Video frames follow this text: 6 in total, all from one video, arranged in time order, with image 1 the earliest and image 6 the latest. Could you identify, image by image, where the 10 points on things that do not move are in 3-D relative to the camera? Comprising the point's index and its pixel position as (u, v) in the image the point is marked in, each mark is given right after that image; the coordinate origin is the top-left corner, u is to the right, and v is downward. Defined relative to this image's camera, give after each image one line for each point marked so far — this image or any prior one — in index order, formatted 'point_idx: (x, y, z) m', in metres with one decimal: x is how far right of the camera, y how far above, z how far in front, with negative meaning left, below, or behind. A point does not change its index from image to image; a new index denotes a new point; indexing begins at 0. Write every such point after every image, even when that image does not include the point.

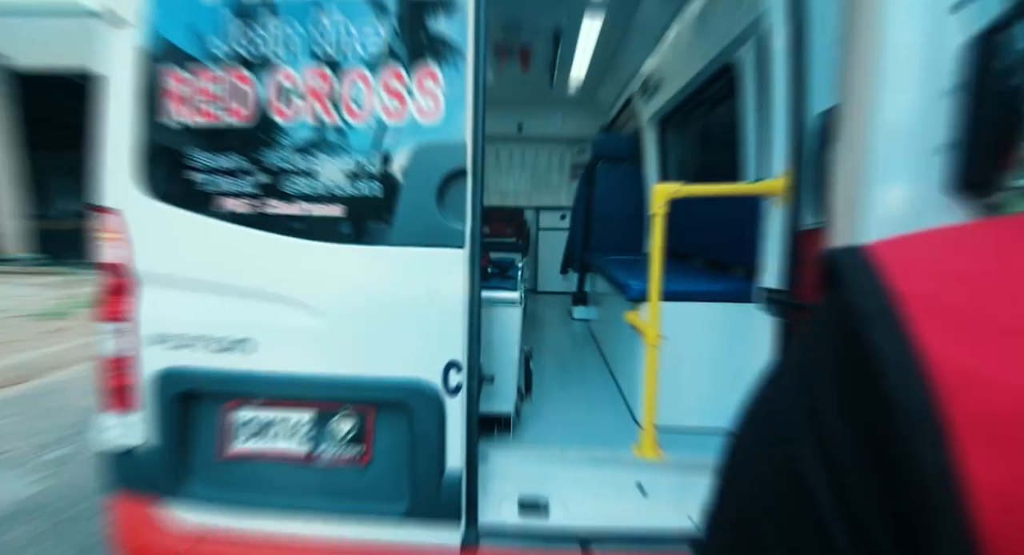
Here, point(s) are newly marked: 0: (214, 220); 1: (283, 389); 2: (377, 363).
0: (-0.8, +0.1, +1.1) m
1: (-0.6, -0.3, +1.1) m
2: (-0.3, -0.2, +1.1) m
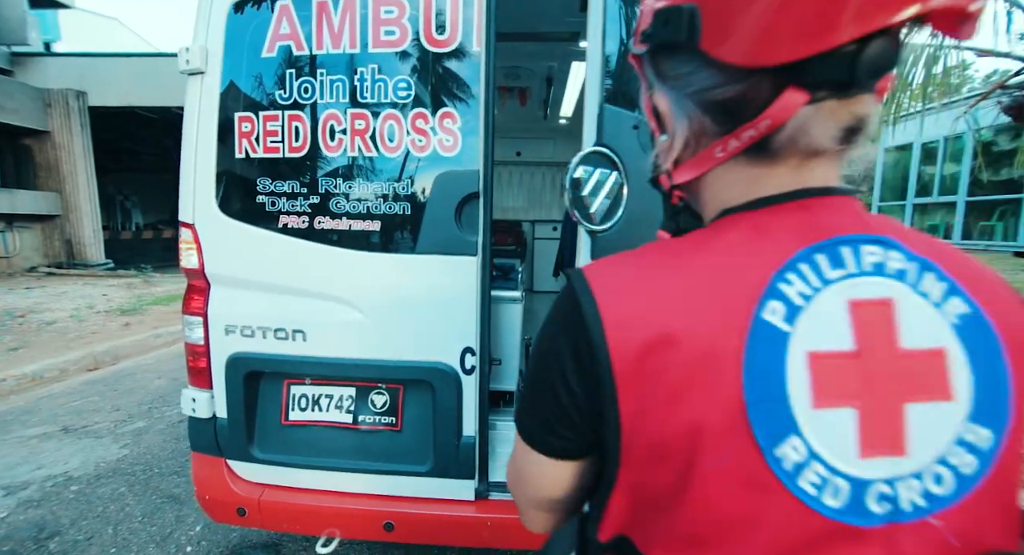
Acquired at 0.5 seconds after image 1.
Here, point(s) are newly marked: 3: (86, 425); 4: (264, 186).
0: (-0.7, +0.1, +1.4) m
1: (-0.6, -0.3, +1.4) m
2: (-0.3, -0.2, +1.4) m
3: (-3.2, -1.1, +3.4) m
4: (-0.8, +0.3, +1.4) m
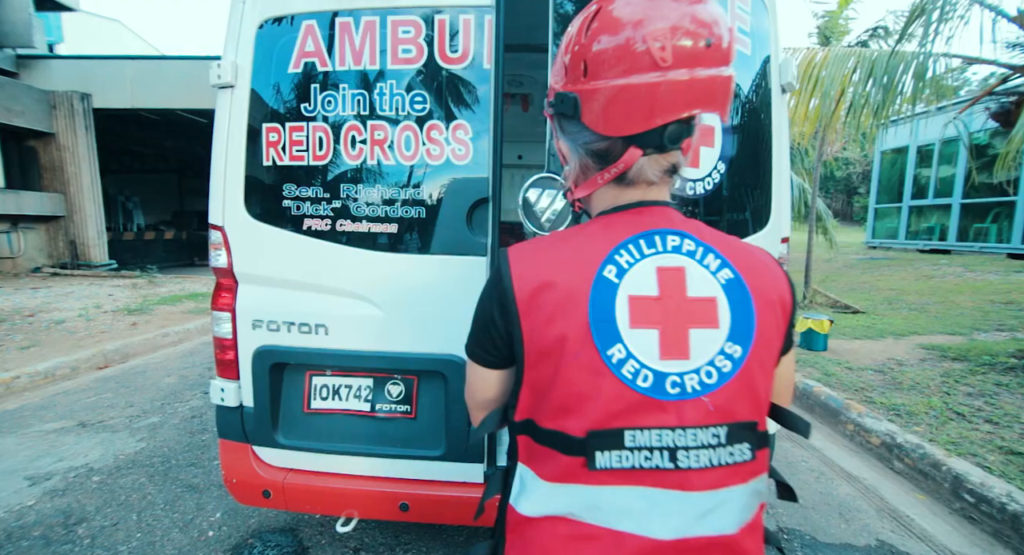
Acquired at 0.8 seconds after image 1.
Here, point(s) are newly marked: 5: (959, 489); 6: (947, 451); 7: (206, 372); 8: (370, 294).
0: (-0.7, +0.1, +1.5) m
1: (-0.6, -0.3, +1.5) m
2: (-0.3, -0.2, +1.5) m
3: (-3.2, -1.1, +3.5) m
4: (-0.8, +0.3, +1.5) m
5: (+2.5, -1.2, +2.5) m
6: (+2.7, -1.1, +2.8) m
7: (-3.2, -1.0, +4.7) m
8: (-0.5, 0.0, +1.5) m
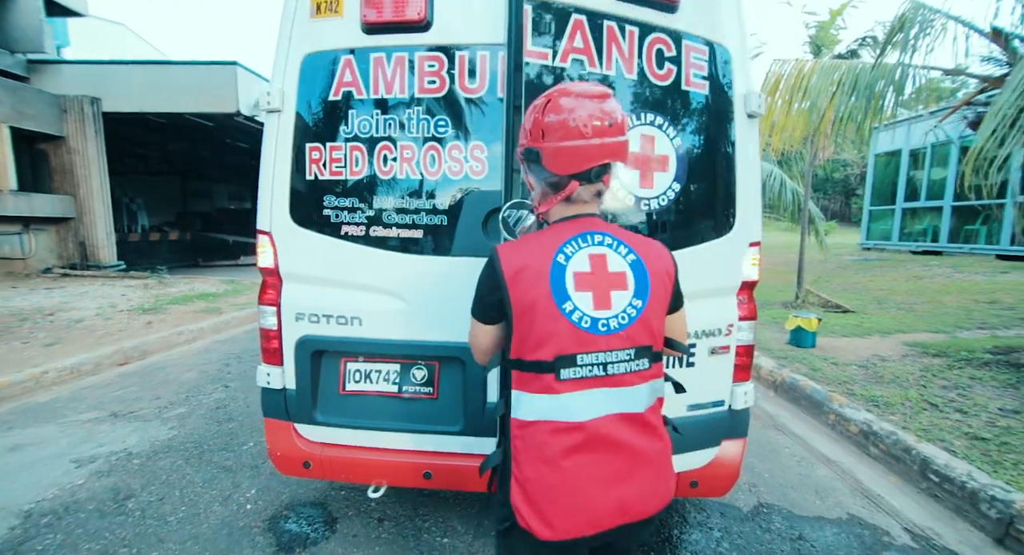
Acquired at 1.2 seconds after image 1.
0: (-0.7, +0.2, +1.8) m
1: (-0.5, -0.3, +1.8) m
2: (-0.3, -0.2, +1.8) m
3: (-3.1, -1.1, +3.7) m
4: (-0.7, +0.3, +1.8) m
5: (+2.5, -1.2, +2.7) m
6: (+2.7, -1.1, +3.0) m
7: (-3.1, -1.0, +4.9) m
8: (-0.4, 0.0, +1.8) m
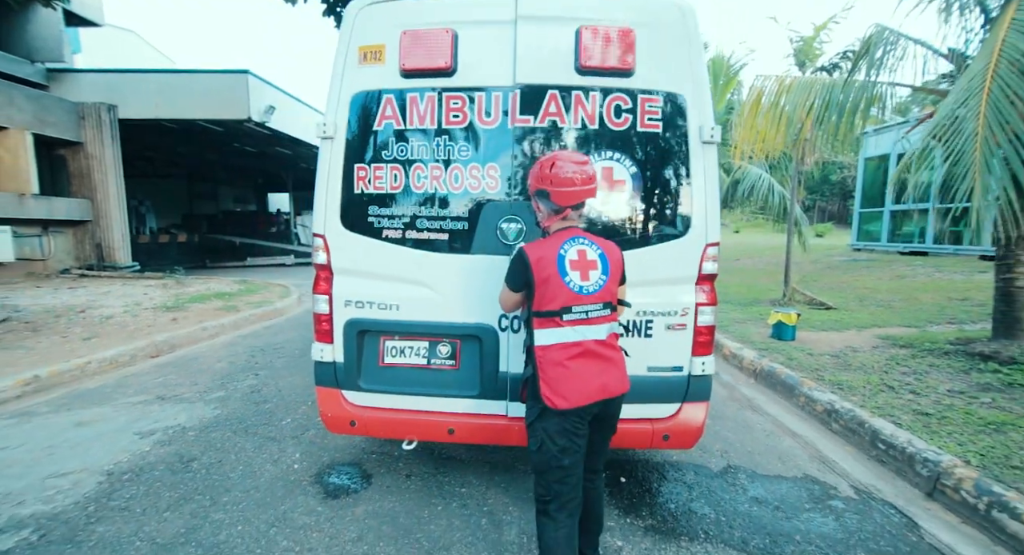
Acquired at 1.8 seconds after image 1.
0: (-0.7, +0.2, +2.2) m
1: (-0.5, -0.2, +2.2) m
2: (-0.2, -0.2, +2.2) m
3: (-3.1, -1.1, +4.1) m
4: (-0.7, +0.3, +2.2) m
5: (+2.5, -1.1, +3.2) m
6: (+2.7, -1.0, +3.4) m
7: (-3.1, -1.0, +5.3) m
8: (-0.4, 0.0, +2.2) m
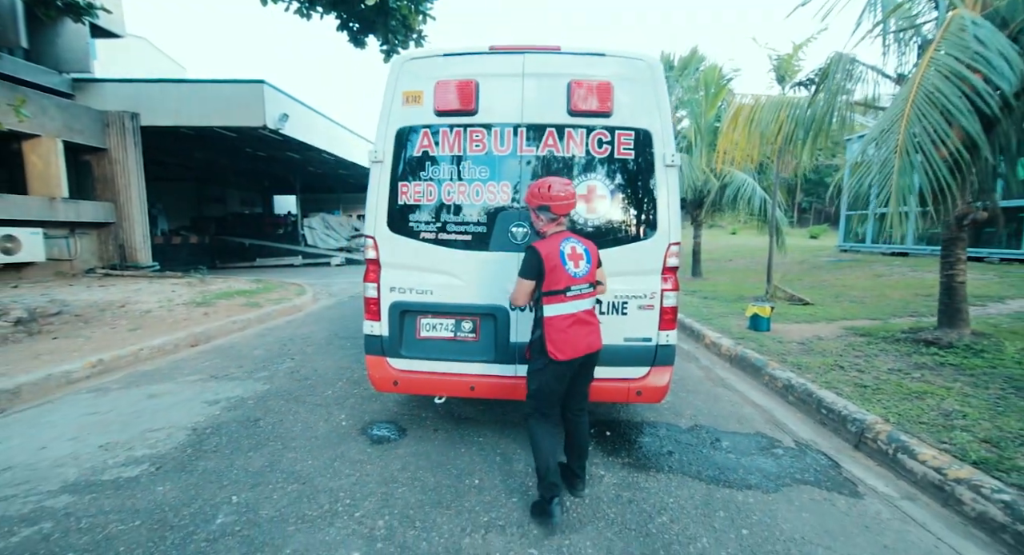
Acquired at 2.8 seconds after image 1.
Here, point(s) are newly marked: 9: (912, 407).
0: (-0.6, +0.2, +2.9) m
1: (-0.4, -0.2, +2.9) m
2: (-0.2, -0.1, +2.8) m
3: (-3.0, -1.0, +4.8) m
4: (-0.6, +0.4, +2.9) m
5: (+2.6, -1.1, +3.8) m
6: (+2.8, -1.0, +4.1) m
7: (-3.0, -0.9, +6.0) m
8: (-0.4, 0.0, +2.8) m
9: (+3.1, -1.0, +3.5) m
